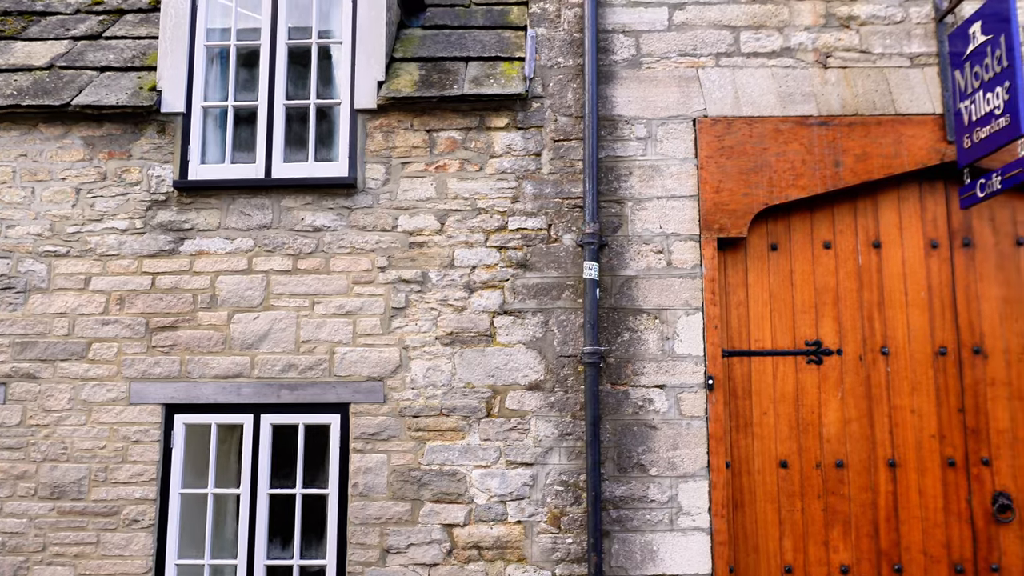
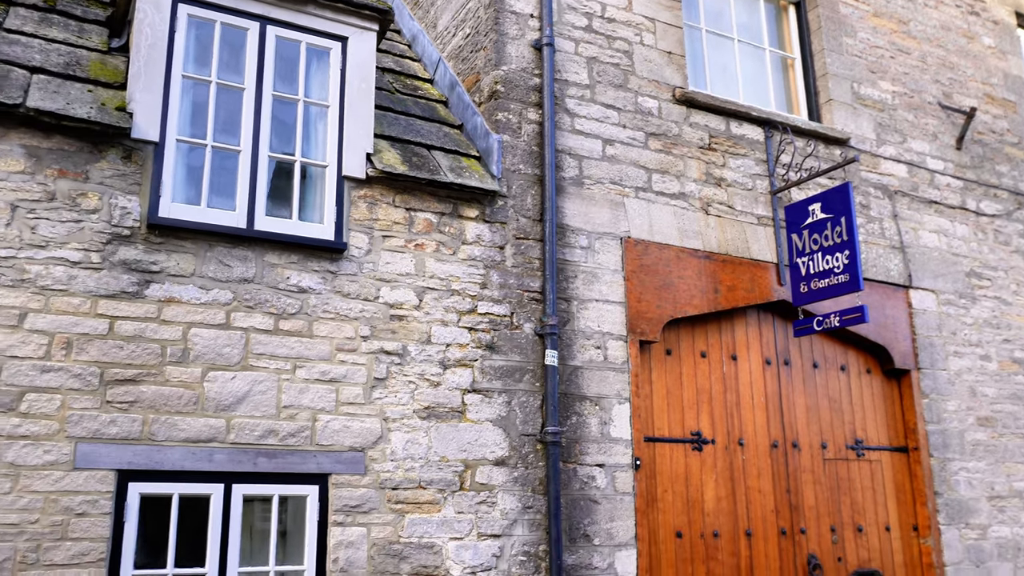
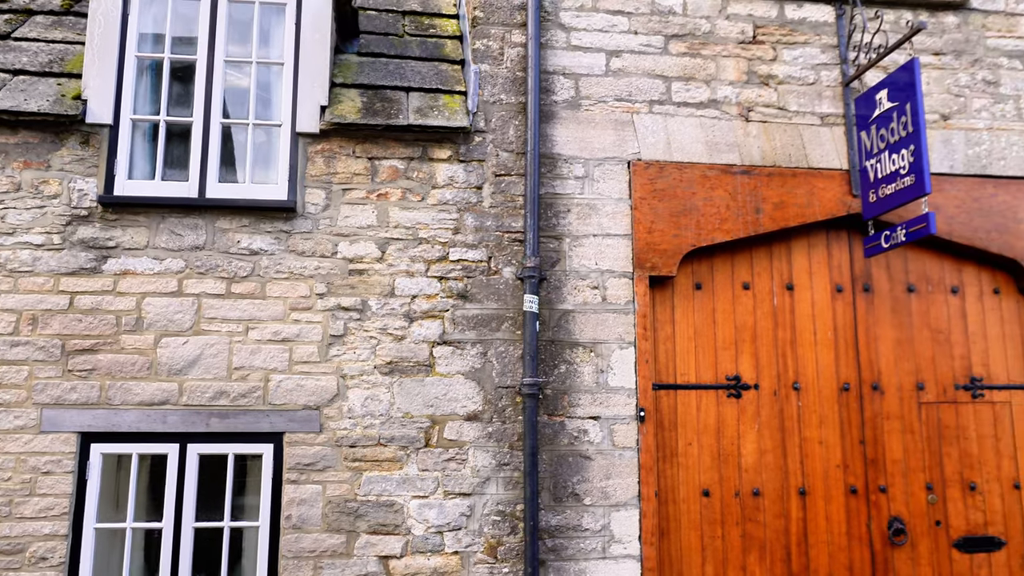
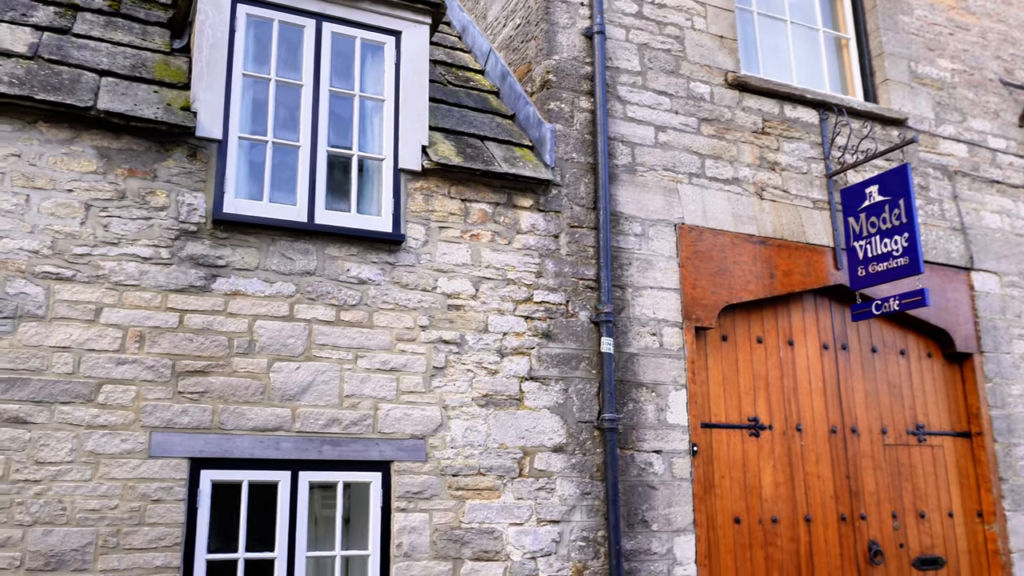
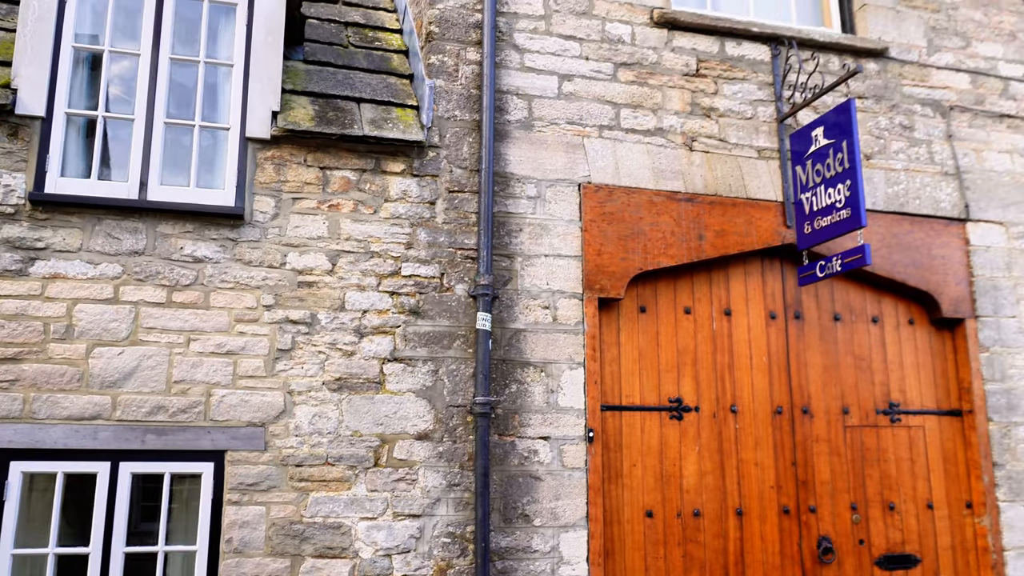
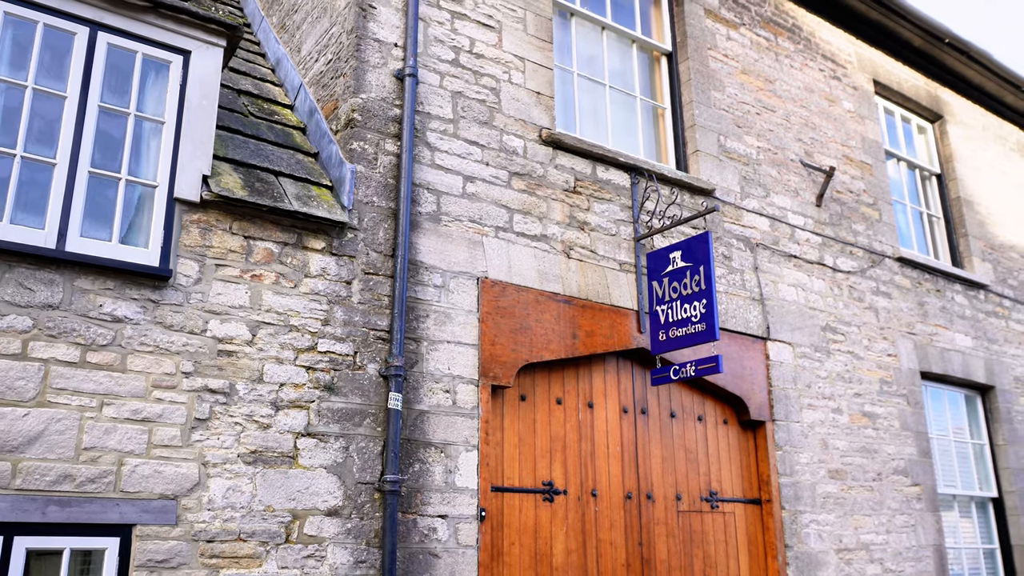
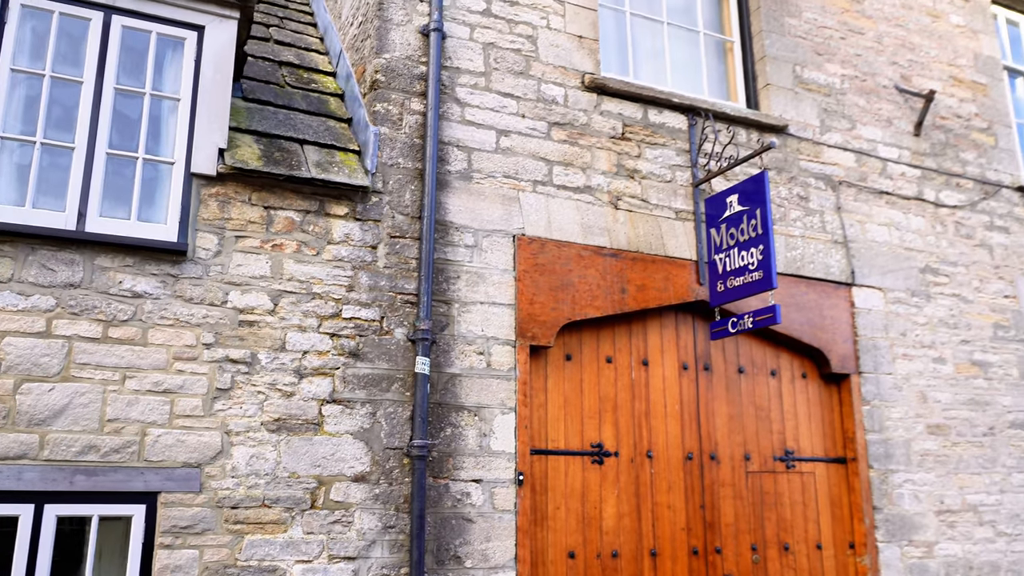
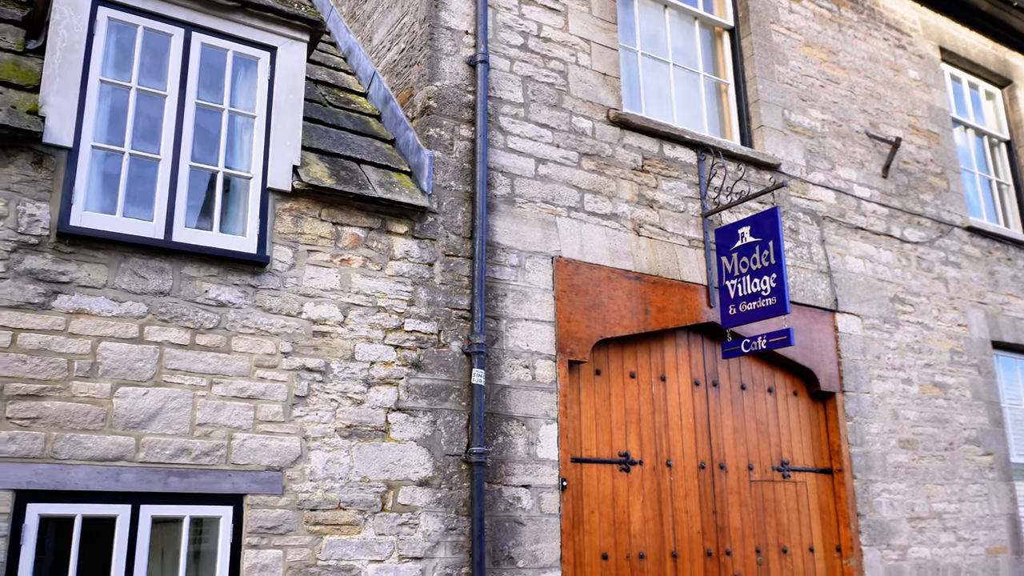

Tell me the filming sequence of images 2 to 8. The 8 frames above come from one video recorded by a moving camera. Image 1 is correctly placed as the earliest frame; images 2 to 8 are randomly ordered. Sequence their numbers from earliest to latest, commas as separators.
3, 5, 7, 6, 8, 2, 4
